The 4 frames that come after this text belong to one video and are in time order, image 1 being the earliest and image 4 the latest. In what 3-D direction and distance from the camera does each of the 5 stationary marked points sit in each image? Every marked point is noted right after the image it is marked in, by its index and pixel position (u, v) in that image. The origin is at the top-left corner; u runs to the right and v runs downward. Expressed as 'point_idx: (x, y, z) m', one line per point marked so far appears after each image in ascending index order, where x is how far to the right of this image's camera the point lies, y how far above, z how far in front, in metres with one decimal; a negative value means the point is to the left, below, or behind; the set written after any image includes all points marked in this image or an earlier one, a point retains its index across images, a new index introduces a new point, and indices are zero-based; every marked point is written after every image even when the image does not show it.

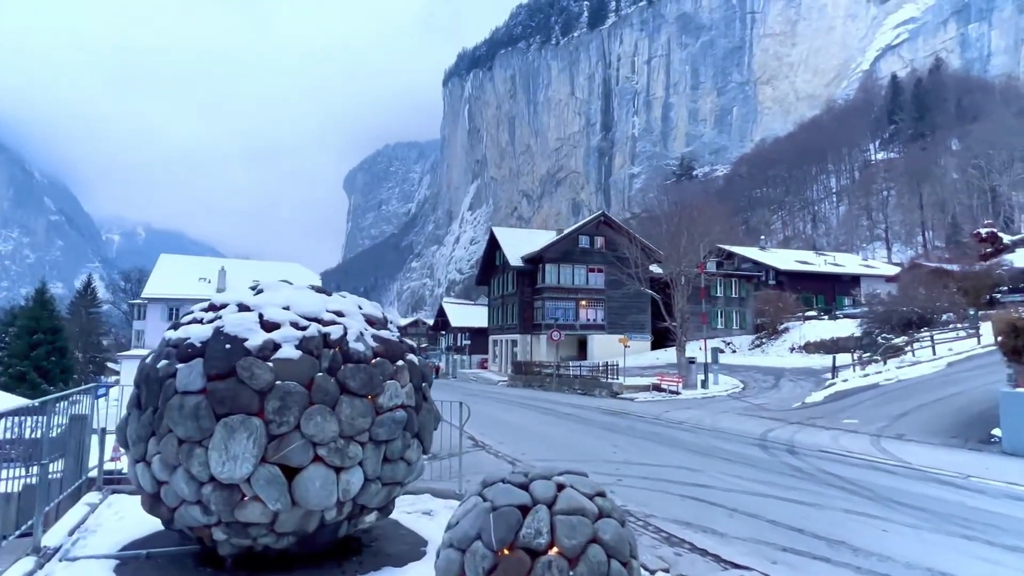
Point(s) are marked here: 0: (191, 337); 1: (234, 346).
0: (-2.4, -0.4, +4.2) m
1: (-2.1, -0.4, +4.1) m
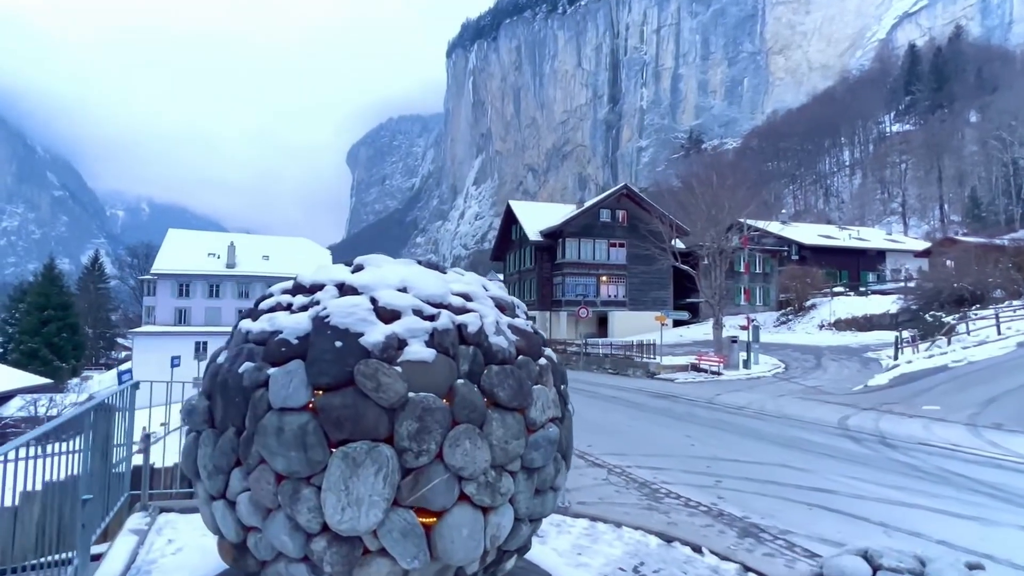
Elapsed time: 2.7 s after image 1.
0: (-1.3, -0.2, +3.1) m
1: (-0.9, -0.3, +2.9) m
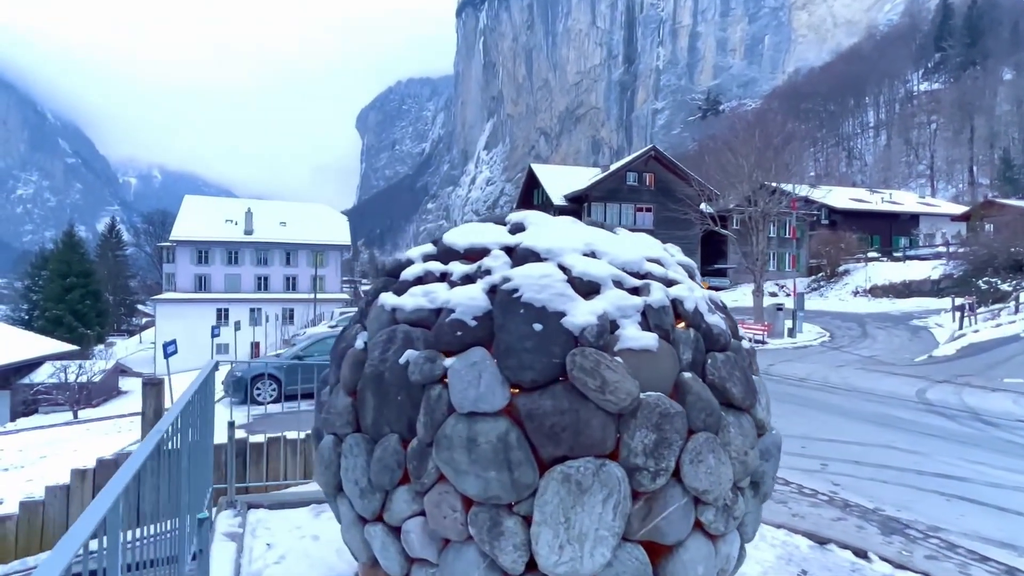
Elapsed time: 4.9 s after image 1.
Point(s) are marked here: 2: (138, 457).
0: (-0.2, -0.1, +2.4) m
1: (+0.2, -0.2, +2.2) m
2: (-1.4, -0.6, +2.0) m
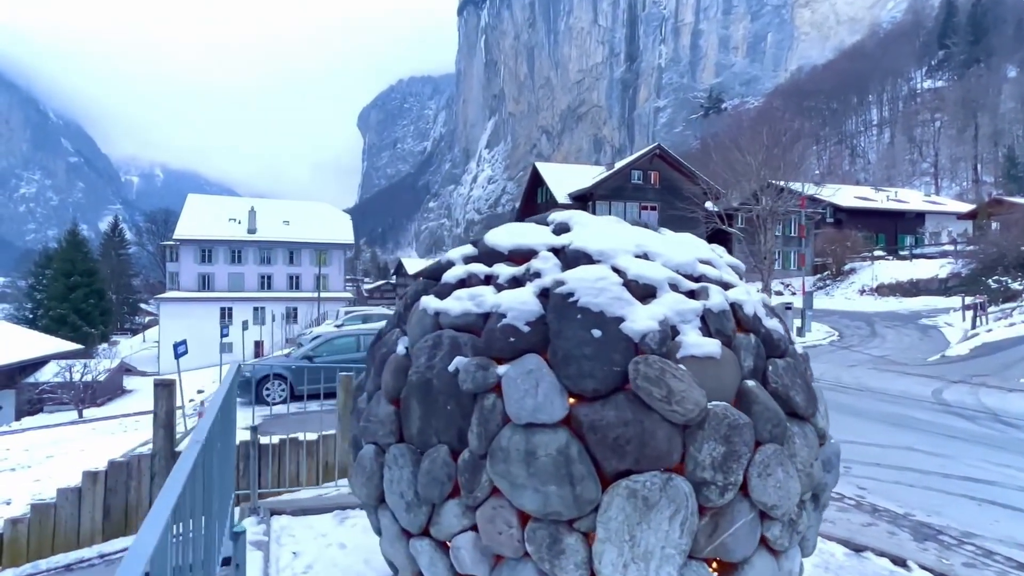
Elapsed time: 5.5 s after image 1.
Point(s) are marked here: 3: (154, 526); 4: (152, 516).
0: (0.0, -0.1, +2.2) m
1: (+0.4, -0.2, +2.1) m
2: (-1.1, -0.6, +1.9) m
3: (-0.9, -0.6, +1.4) m
4: (-0.9, -0.6, +1.4) m
